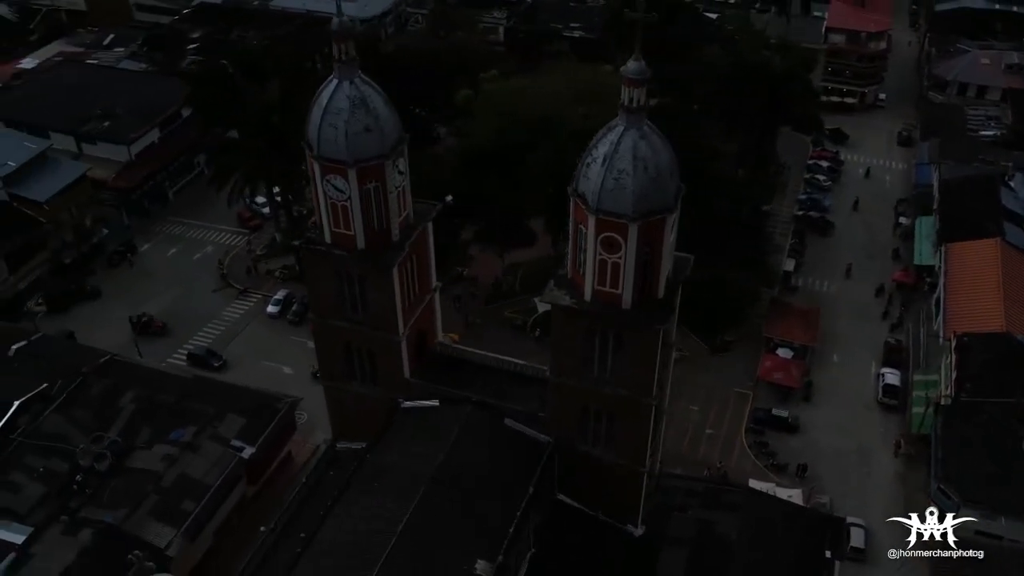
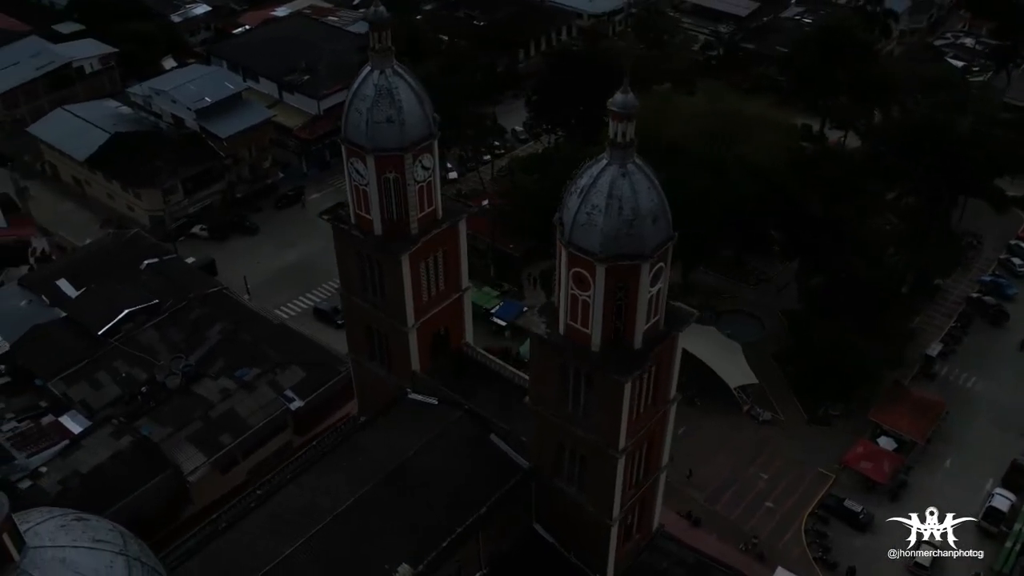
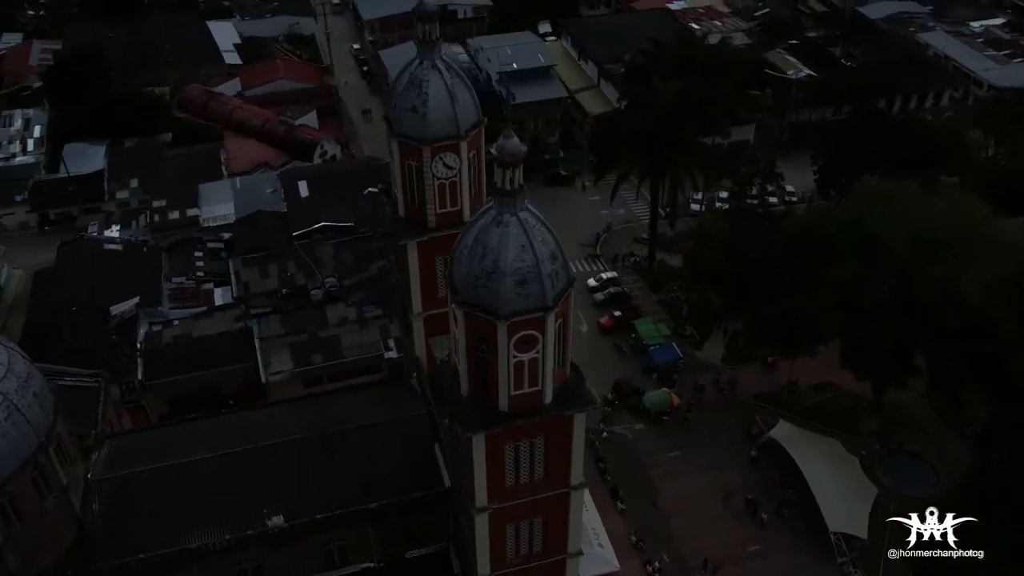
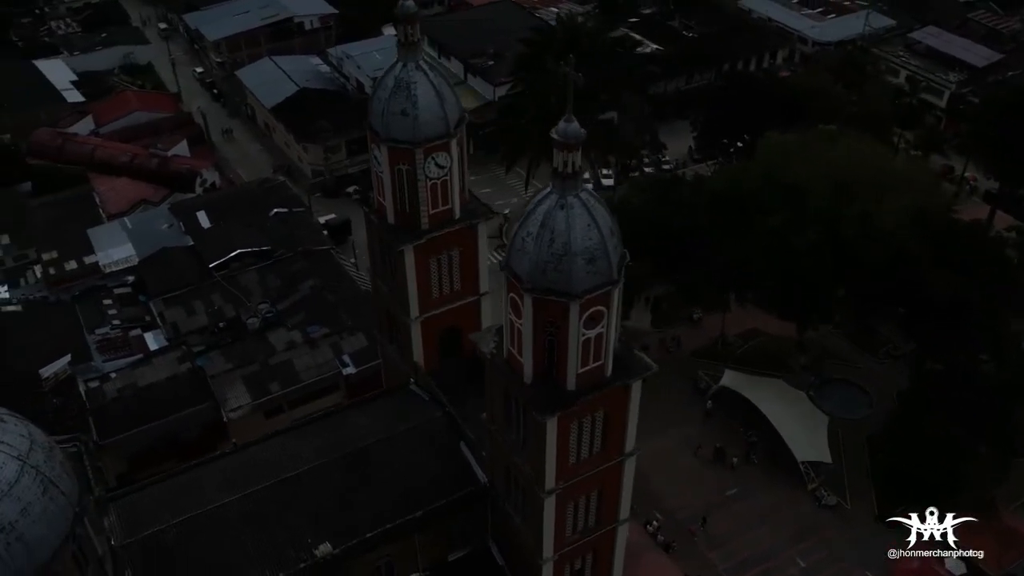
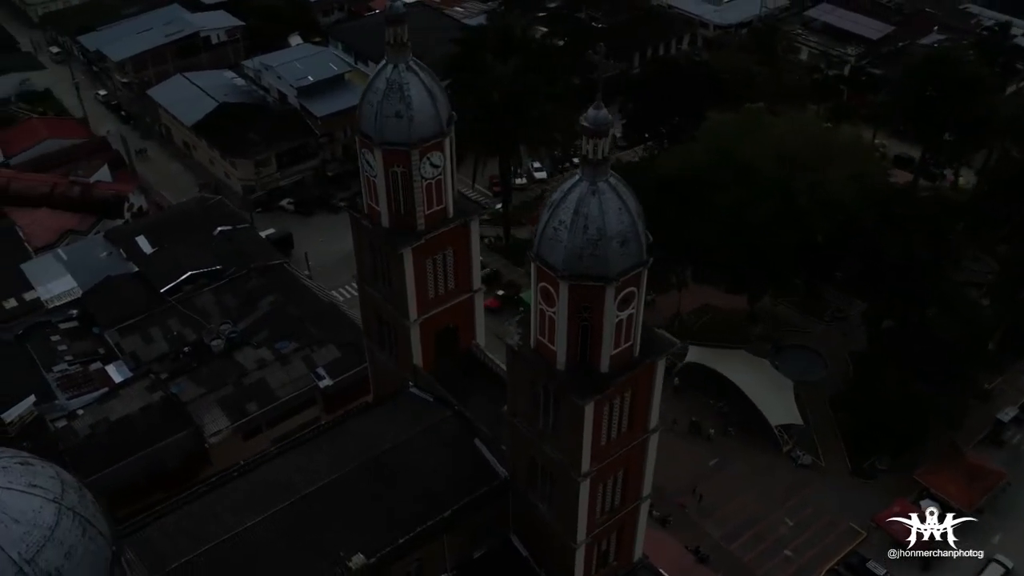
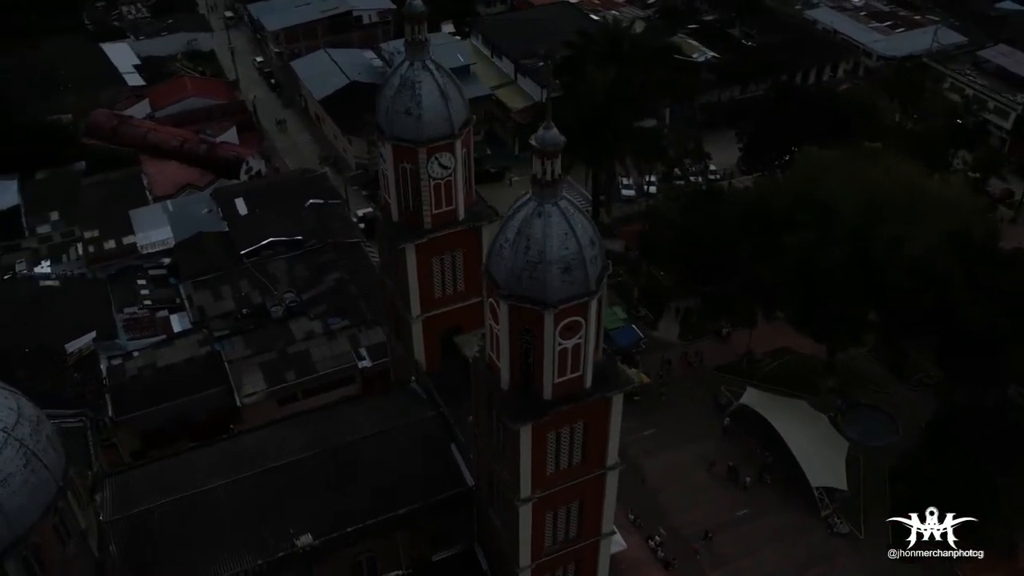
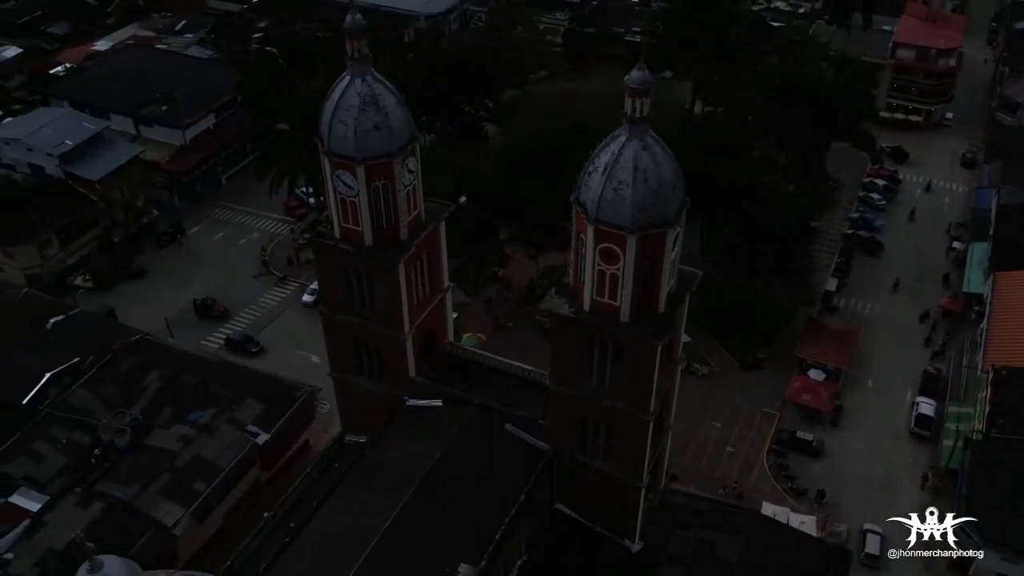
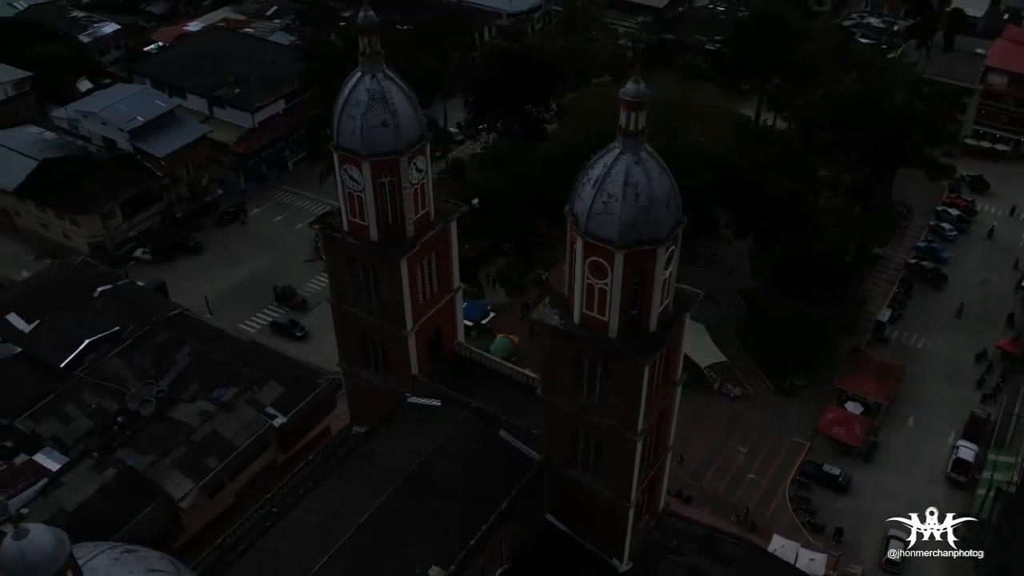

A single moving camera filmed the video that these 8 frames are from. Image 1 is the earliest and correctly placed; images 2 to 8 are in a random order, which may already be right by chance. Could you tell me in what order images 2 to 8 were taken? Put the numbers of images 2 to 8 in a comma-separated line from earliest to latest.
7, 8, 2, 5, 4, 6, 3
